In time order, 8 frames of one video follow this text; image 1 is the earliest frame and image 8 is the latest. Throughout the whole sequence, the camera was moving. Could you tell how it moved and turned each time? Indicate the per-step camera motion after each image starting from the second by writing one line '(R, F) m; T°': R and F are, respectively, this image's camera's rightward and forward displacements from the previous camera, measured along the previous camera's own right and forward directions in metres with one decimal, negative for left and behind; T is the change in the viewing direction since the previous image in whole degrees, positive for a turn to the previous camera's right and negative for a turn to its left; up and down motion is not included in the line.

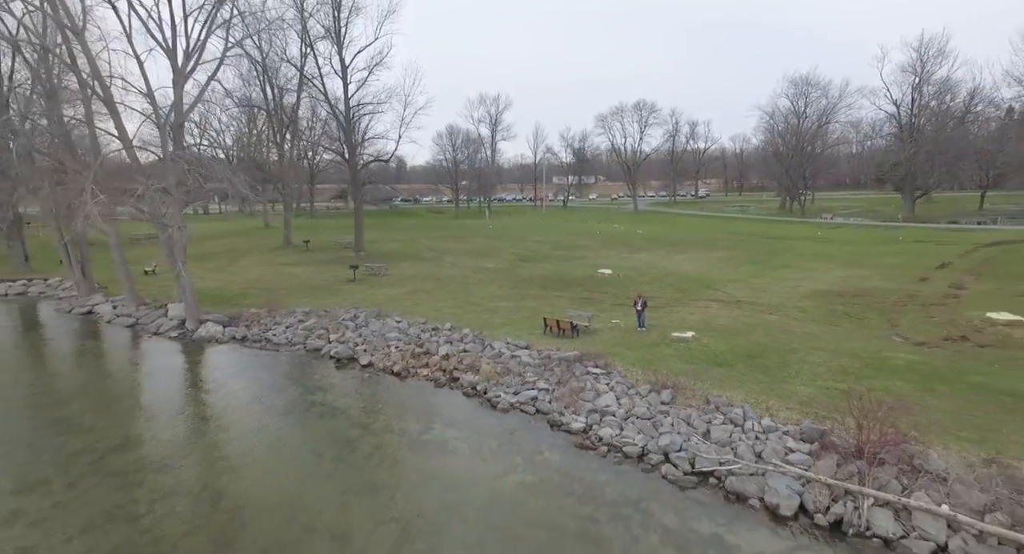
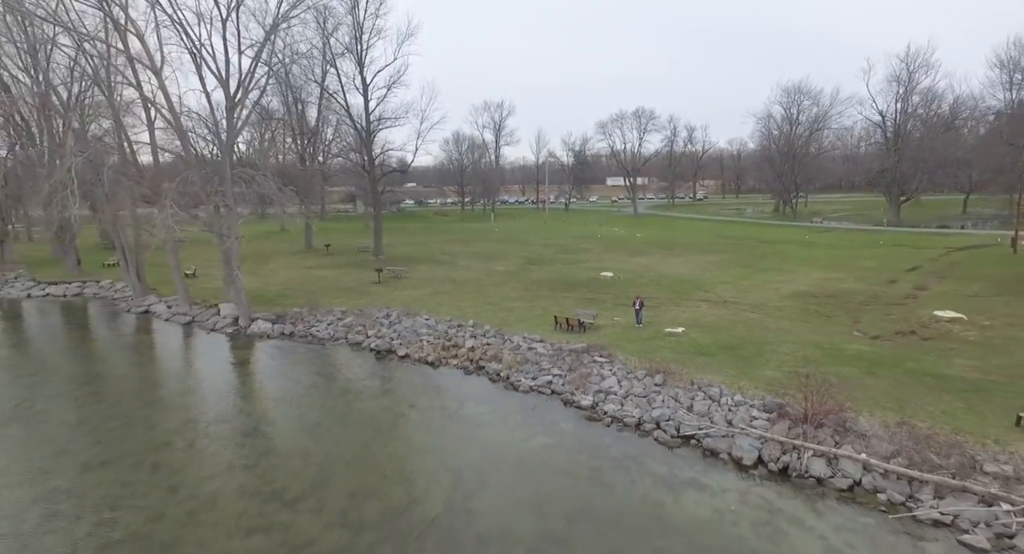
(-0.5, -2.2) m; 0°
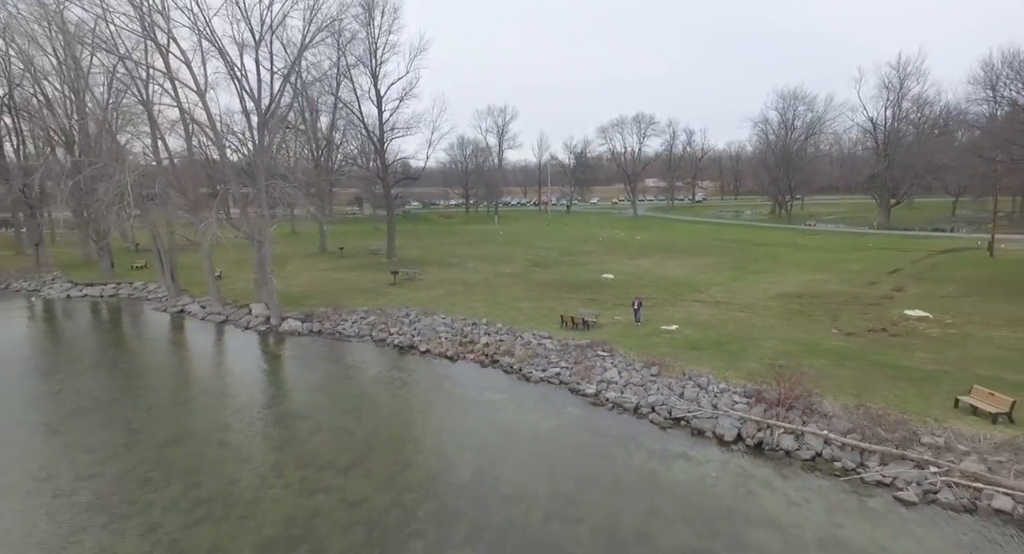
(-0.3, -1.7) m; 0°
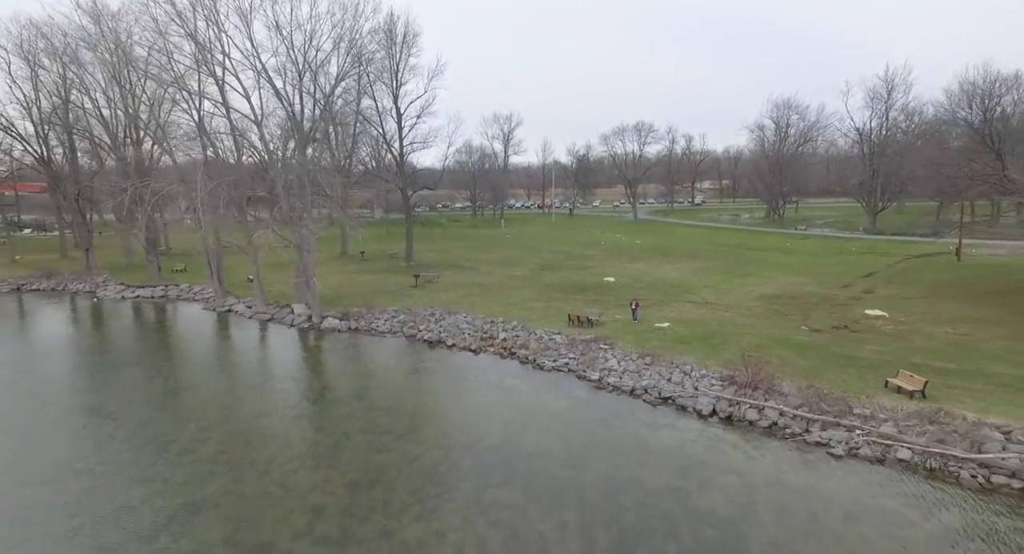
(-0.5, -2.7) m; 0°
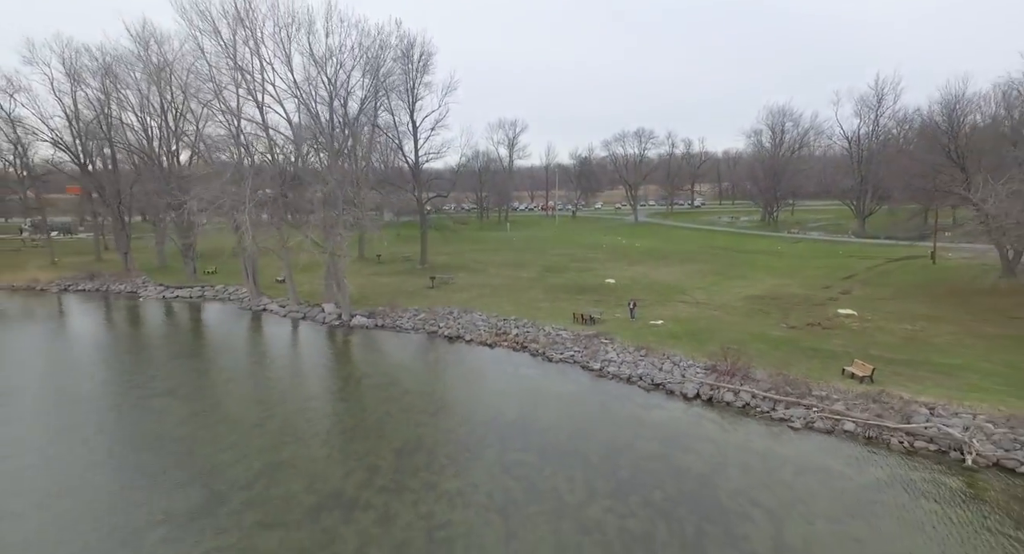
(-0.4, -2.5) m; 0°
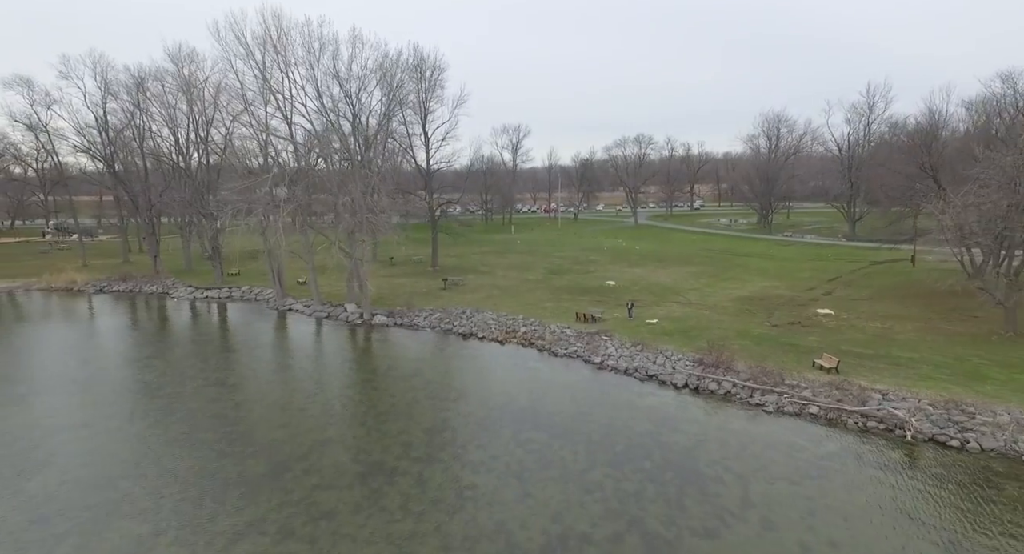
(-0.3, -2.3) m; 0°
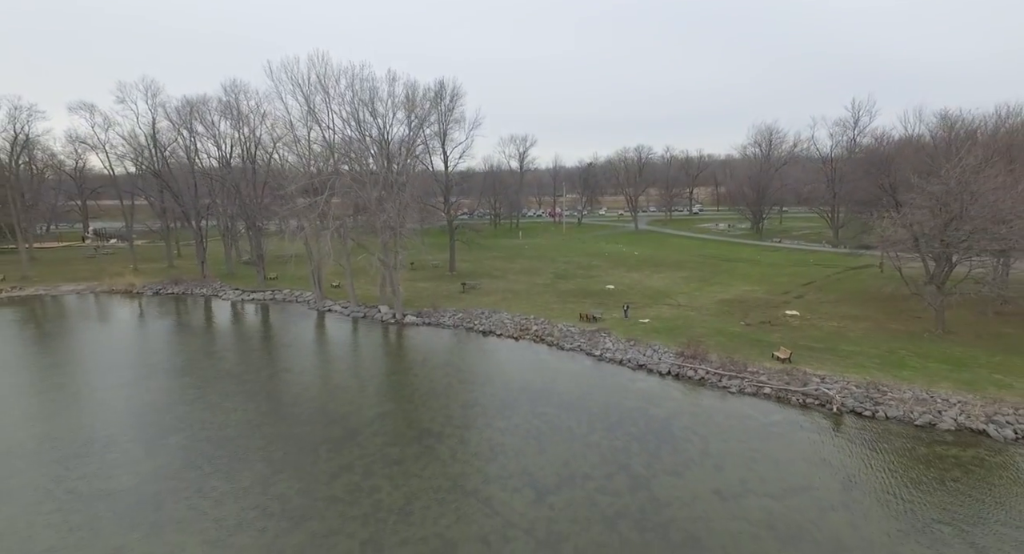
(-0.5, -4.3) m; 0°
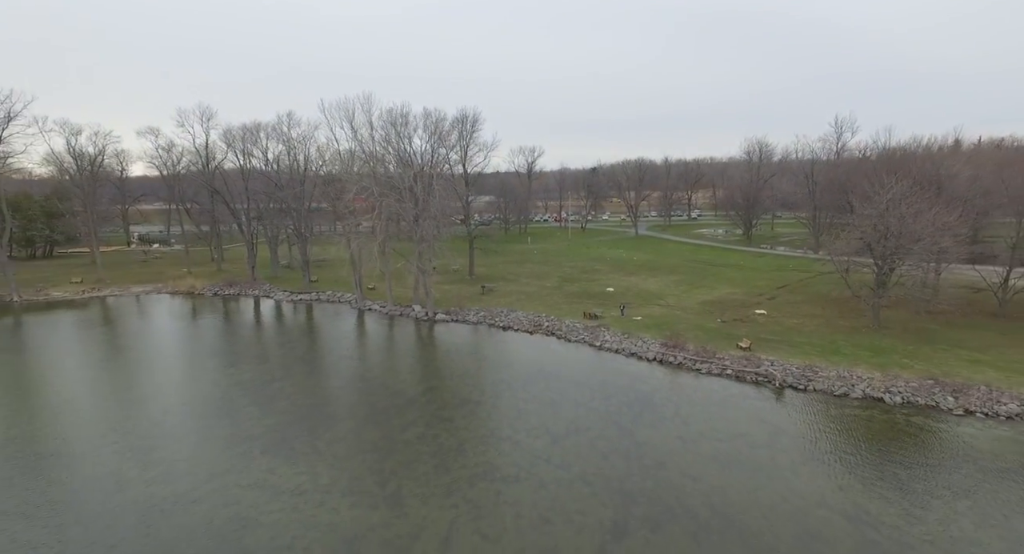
(-0.8, -5.8) m; 0°
